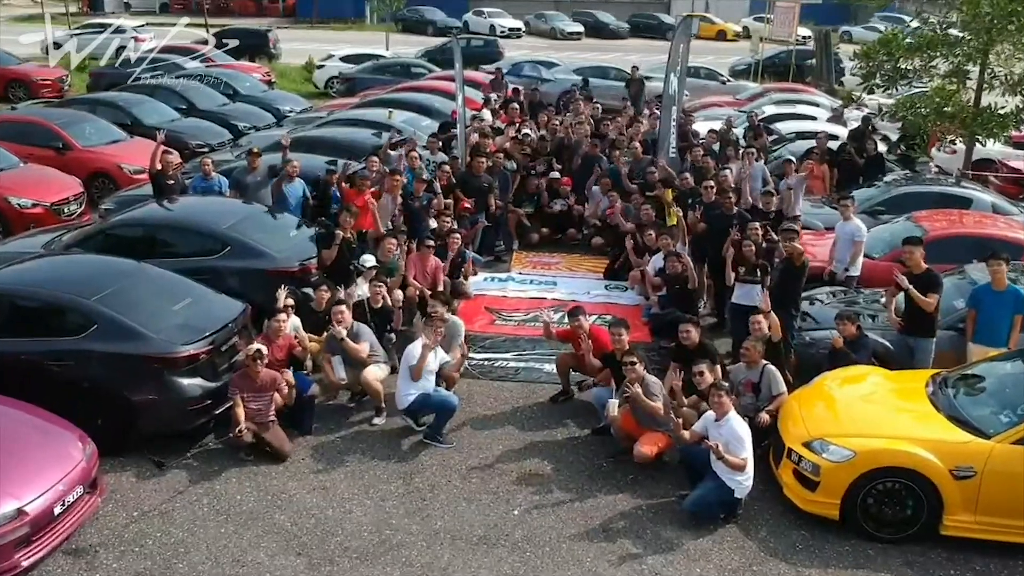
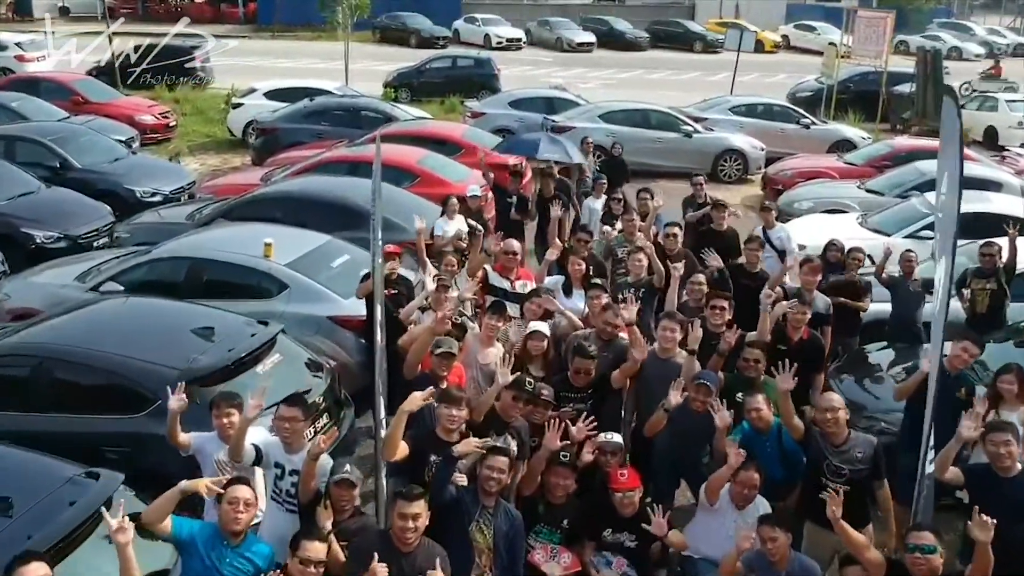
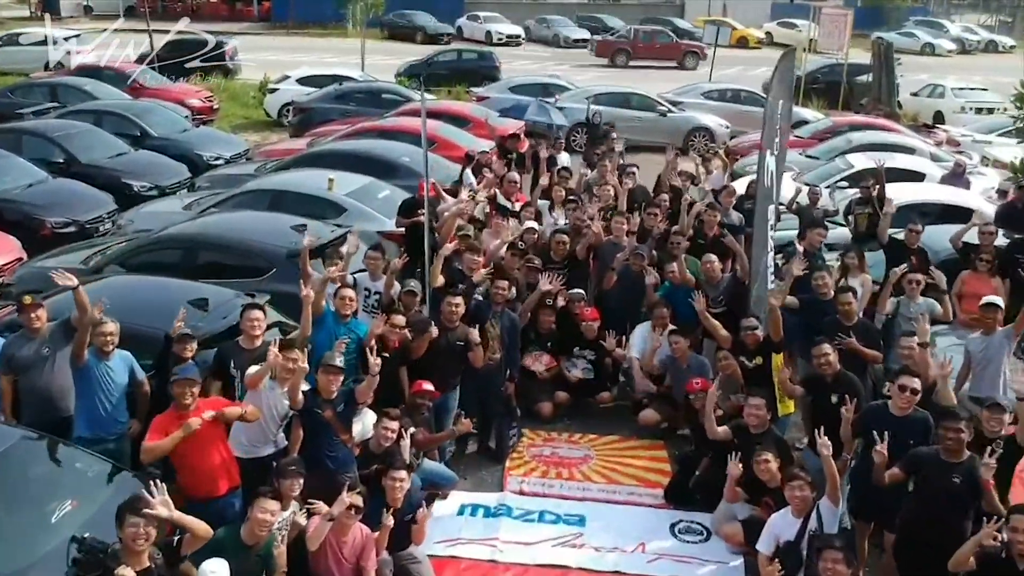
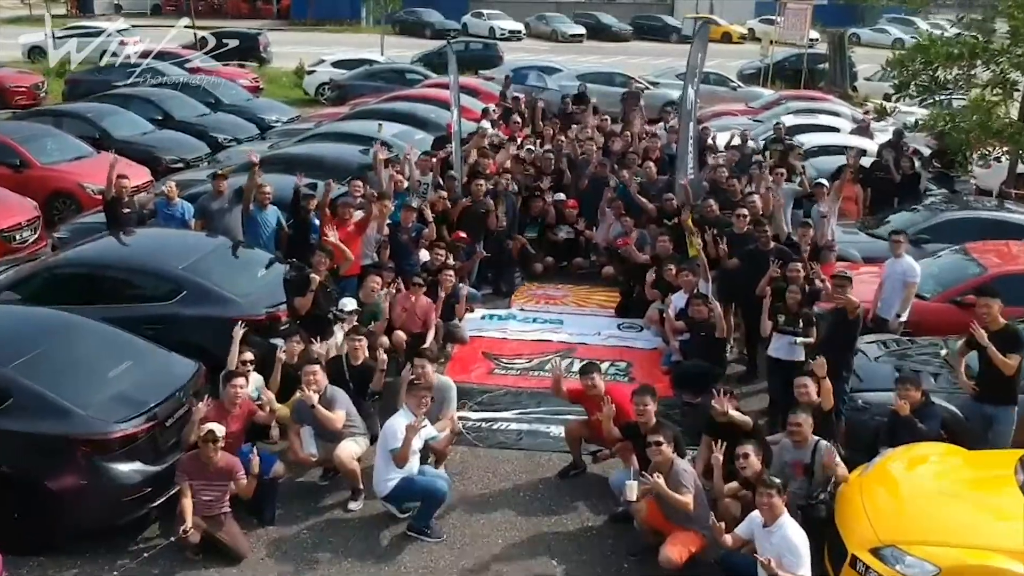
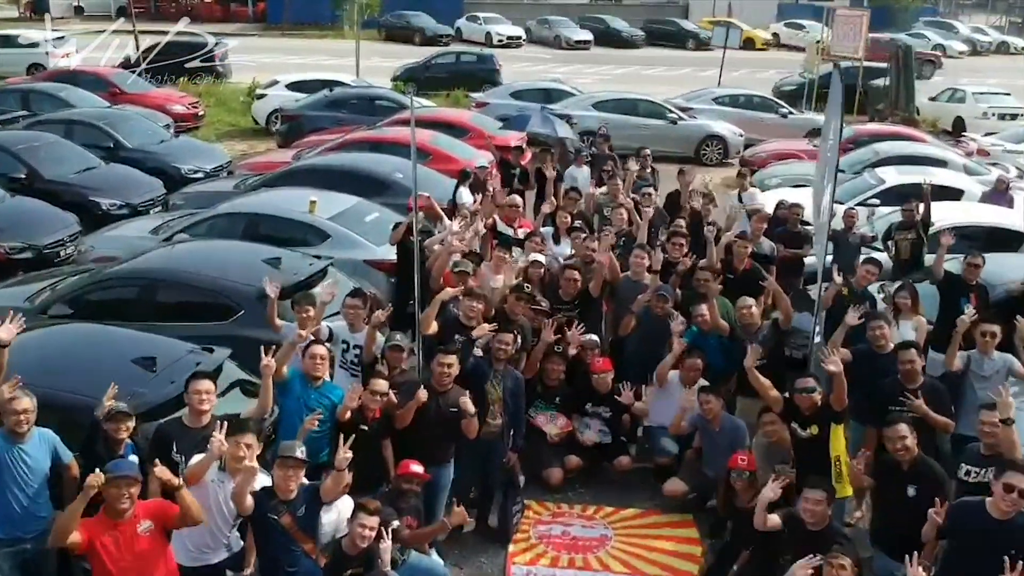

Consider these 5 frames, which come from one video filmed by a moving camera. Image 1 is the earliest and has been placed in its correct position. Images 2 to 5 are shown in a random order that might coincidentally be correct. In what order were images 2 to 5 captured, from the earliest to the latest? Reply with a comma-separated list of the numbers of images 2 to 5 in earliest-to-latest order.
4, 3, 5, 2
